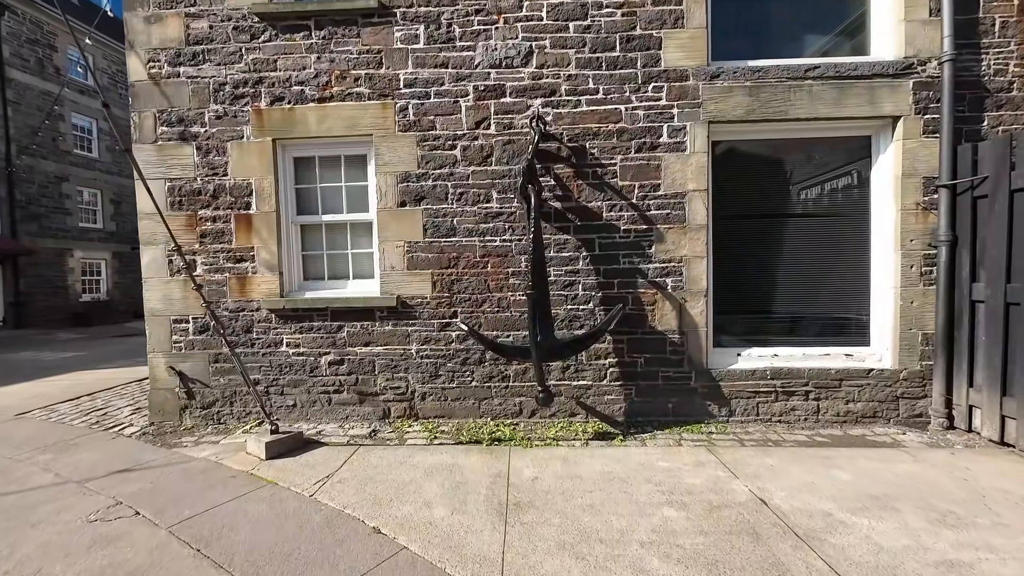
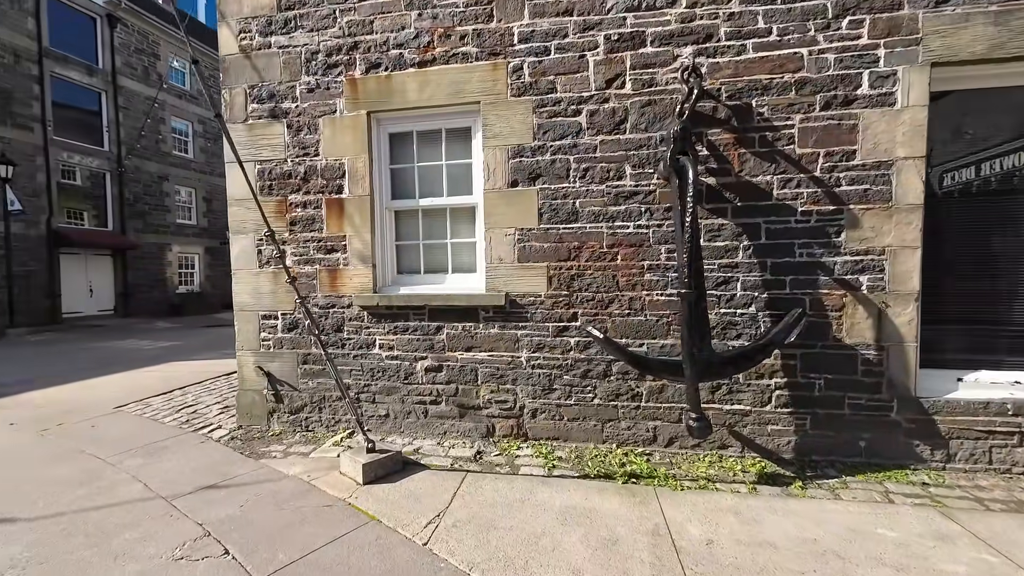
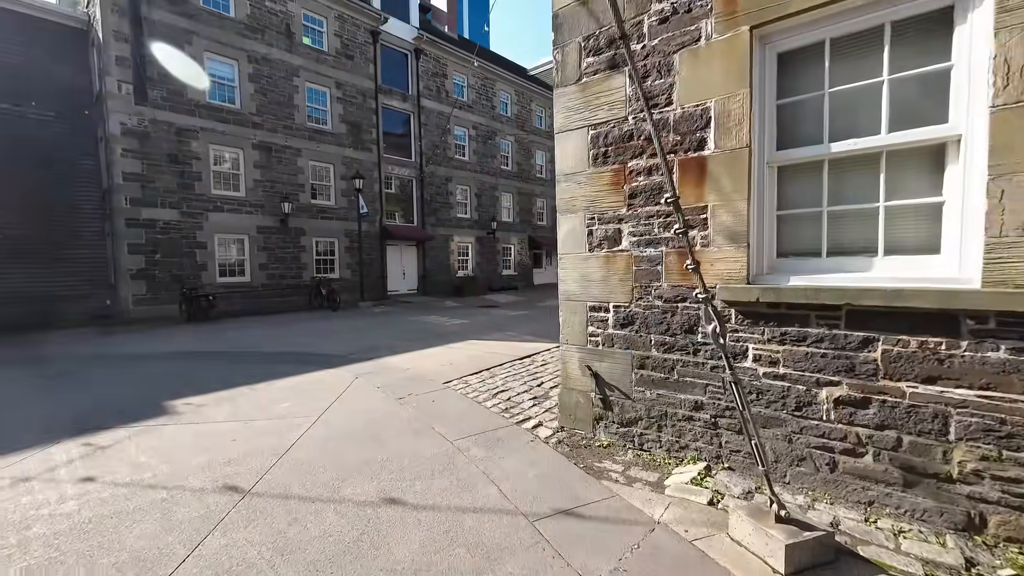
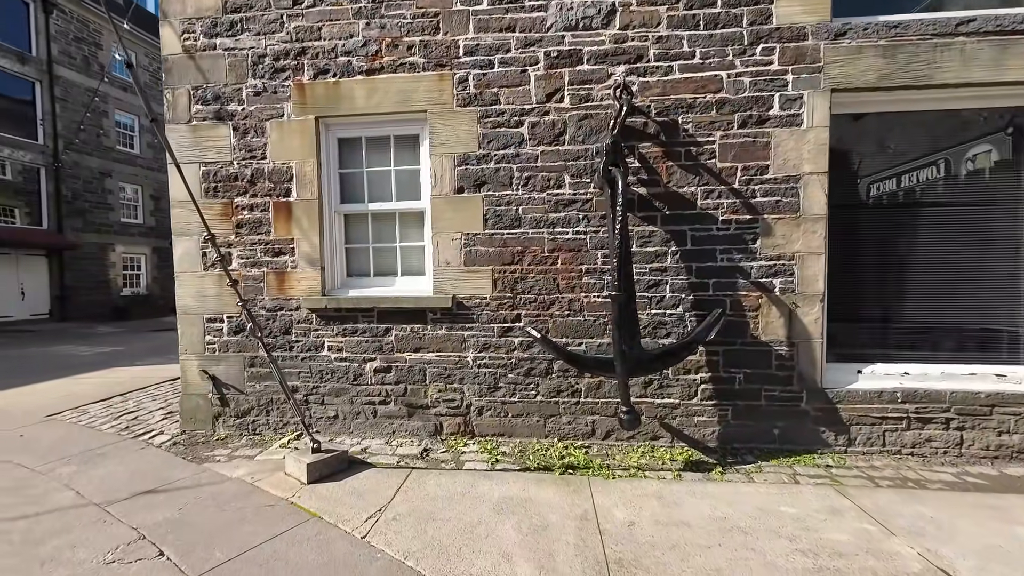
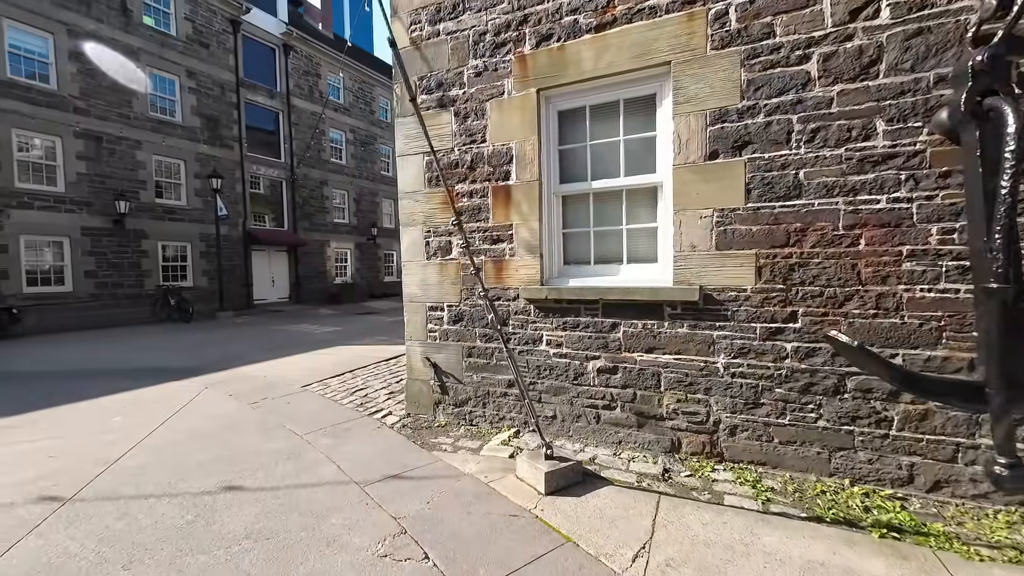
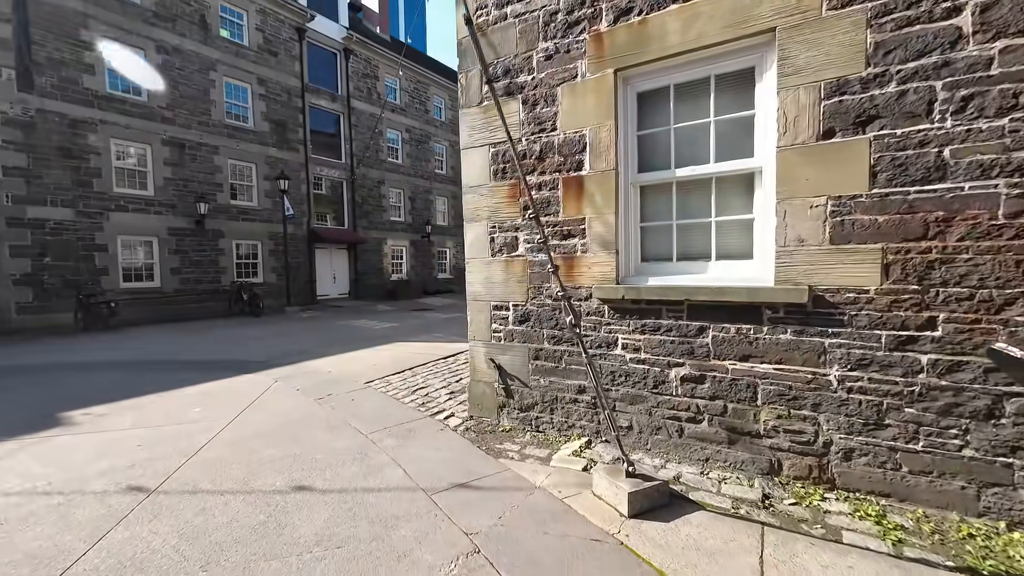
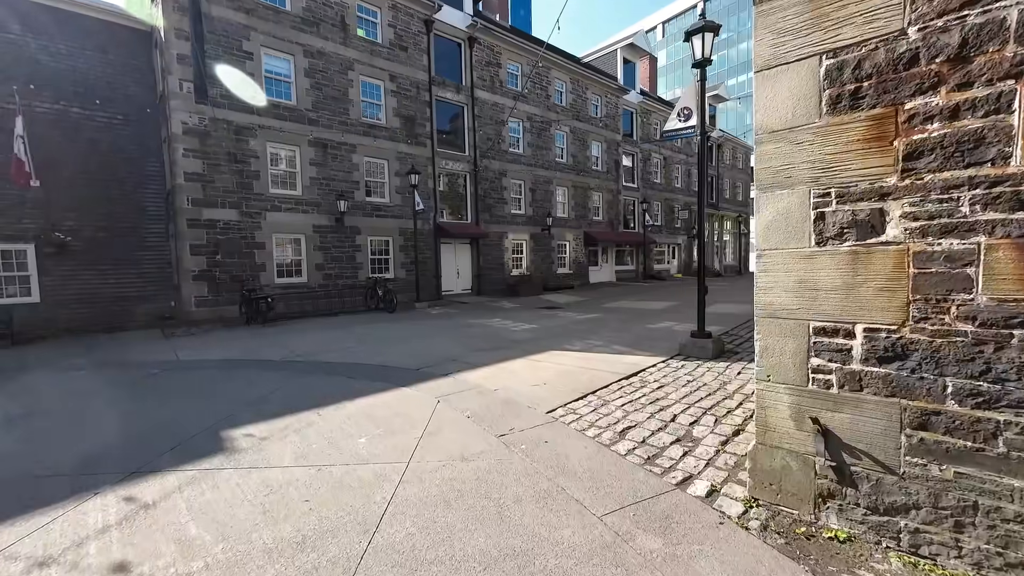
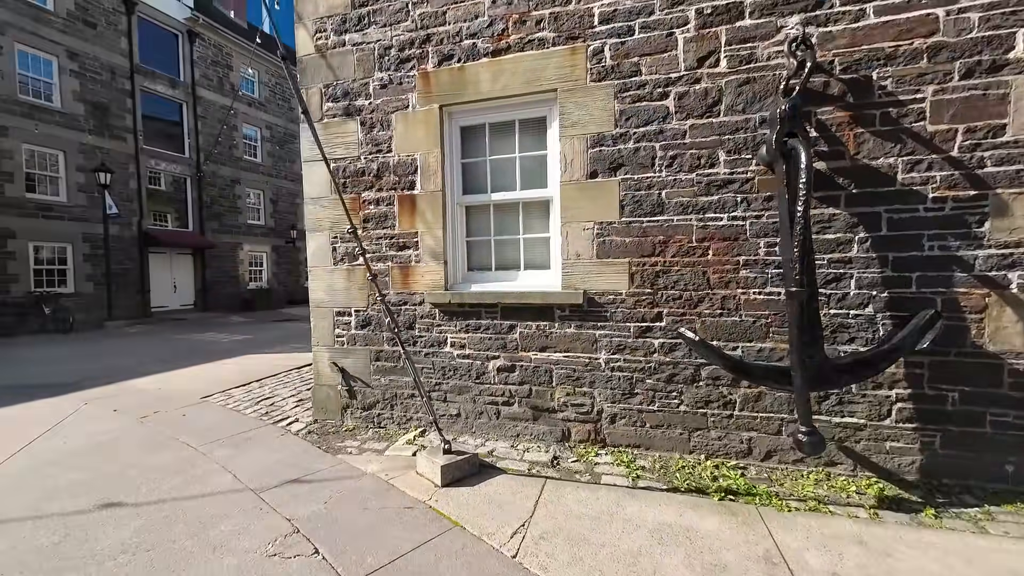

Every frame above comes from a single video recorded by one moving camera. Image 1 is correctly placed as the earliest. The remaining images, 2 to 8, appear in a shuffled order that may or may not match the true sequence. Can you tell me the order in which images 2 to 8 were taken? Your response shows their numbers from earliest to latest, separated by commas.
4, 2, 8, 5, 6, 3, 7
